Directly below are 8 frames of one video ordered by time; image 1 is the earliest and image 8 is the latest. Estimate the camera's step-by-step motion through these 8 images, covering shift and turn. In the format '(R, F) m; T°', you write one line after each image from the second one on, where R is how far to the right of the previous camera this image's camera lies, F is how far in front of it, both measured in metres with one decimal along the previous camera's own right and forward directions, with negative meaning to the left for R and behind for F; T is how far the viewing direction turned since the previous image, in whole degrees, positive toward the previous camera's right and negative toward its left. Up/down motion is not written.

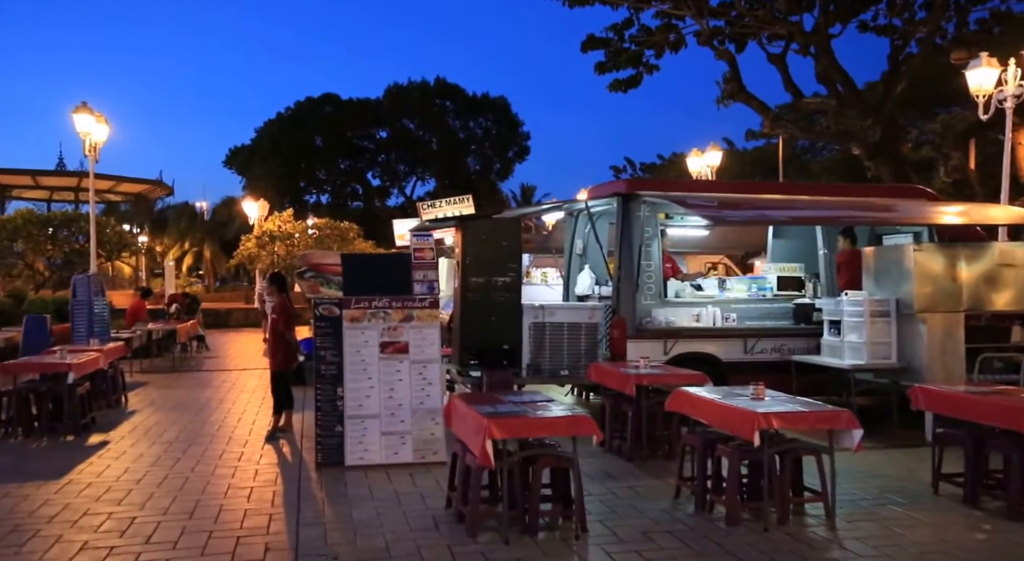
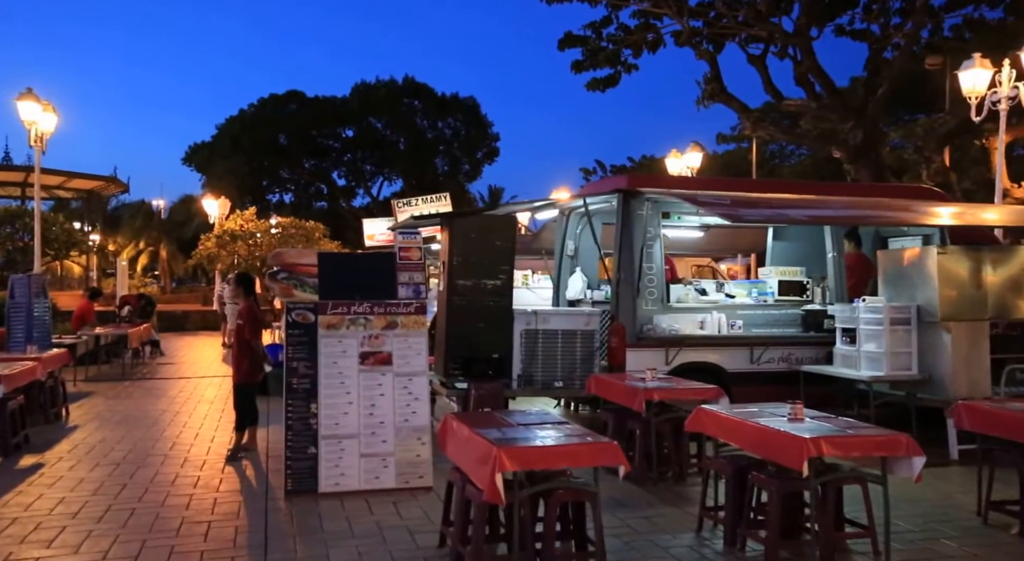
(-0.3, +0.9) m; +2°
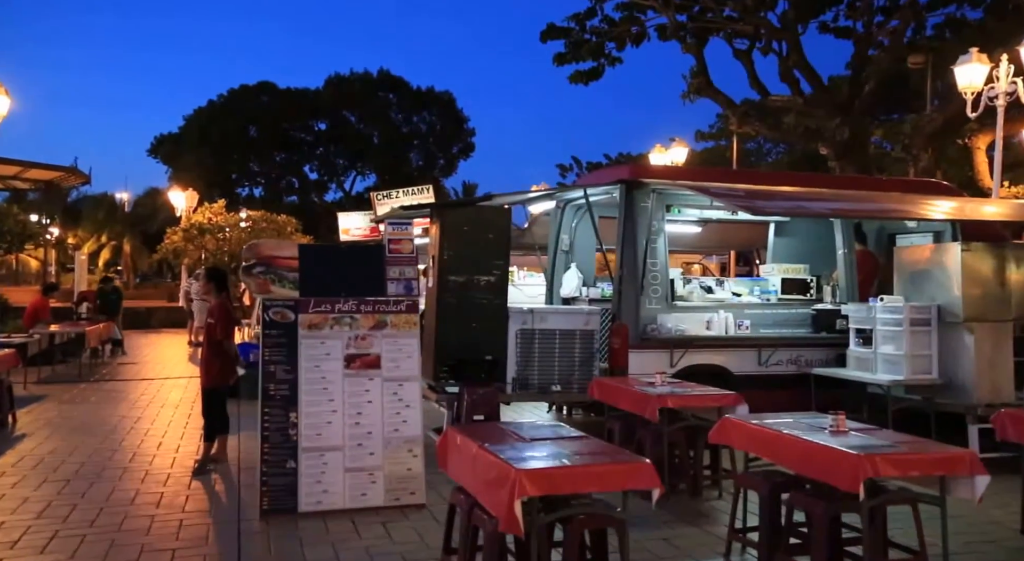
(-0.2, +0.7) m; +2°
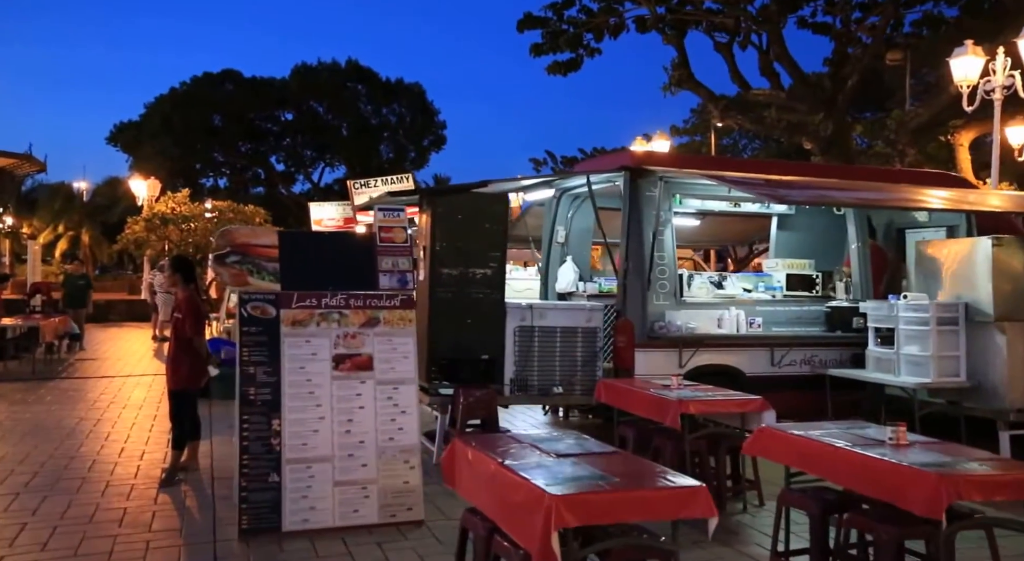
(-0.3, +0.7) m; +2°
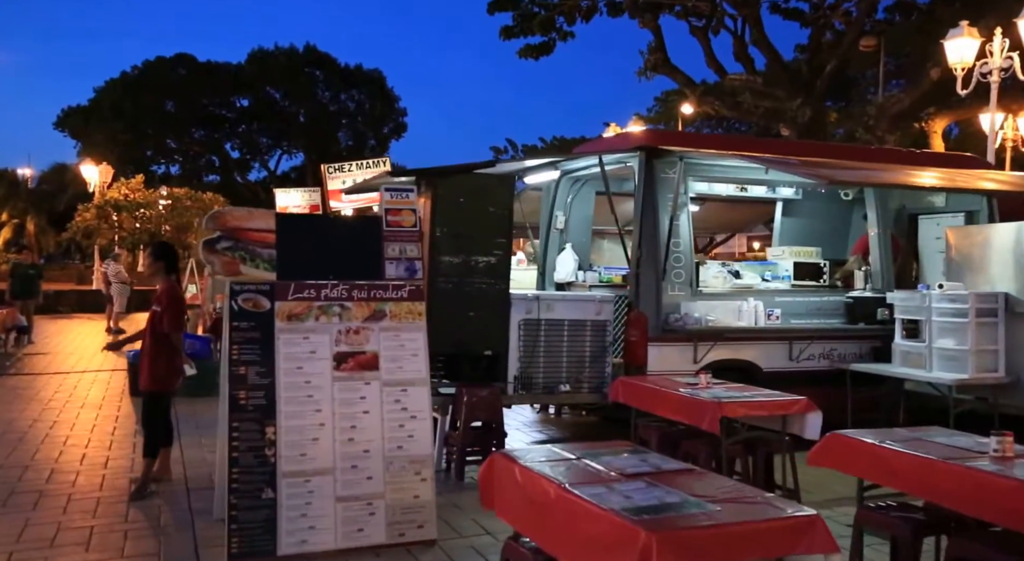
(-0.4, +0.7) m; +3°
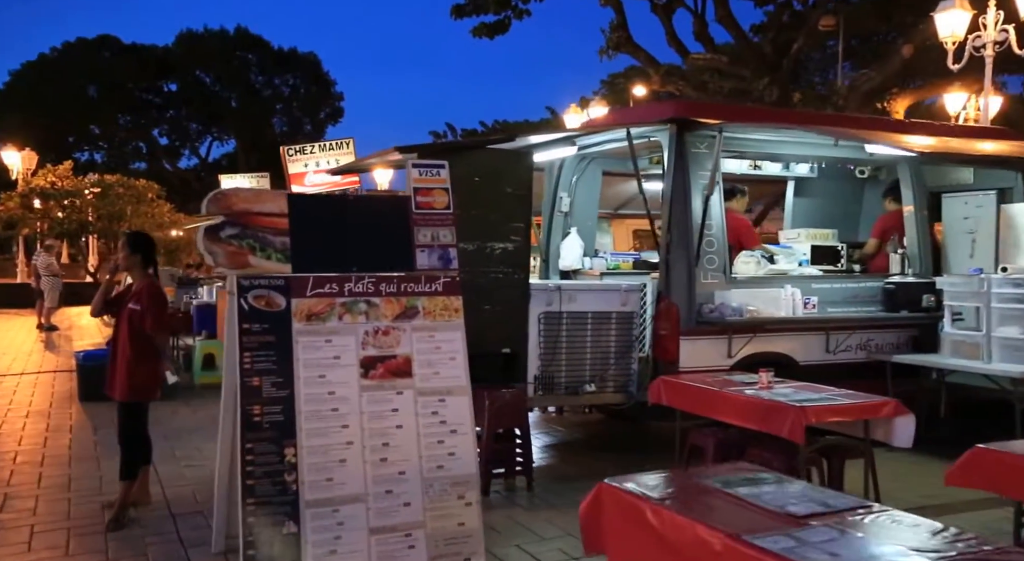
(-0.6, +0.8) m; +4°
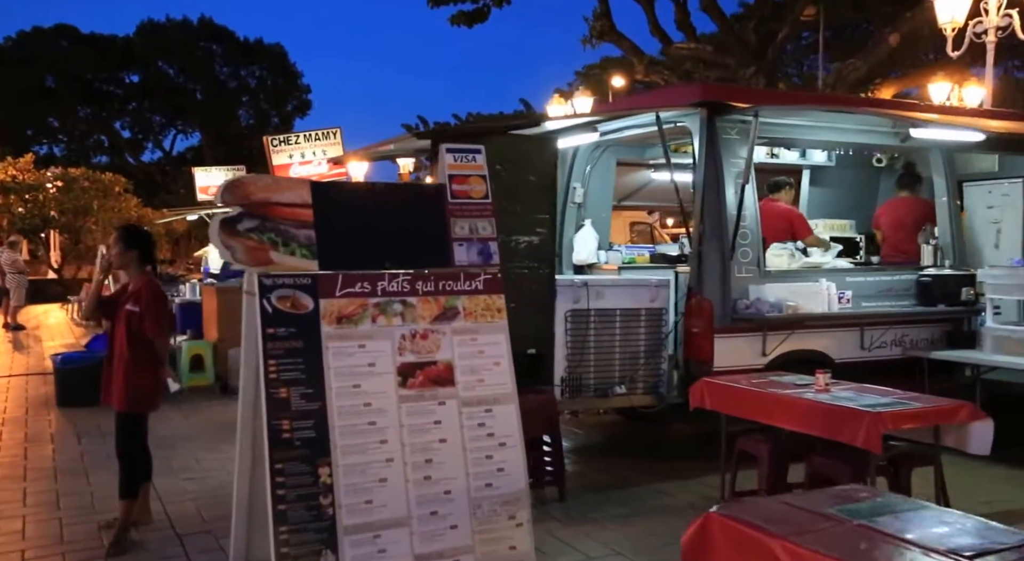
(-0.4, +0.5) m; +2°
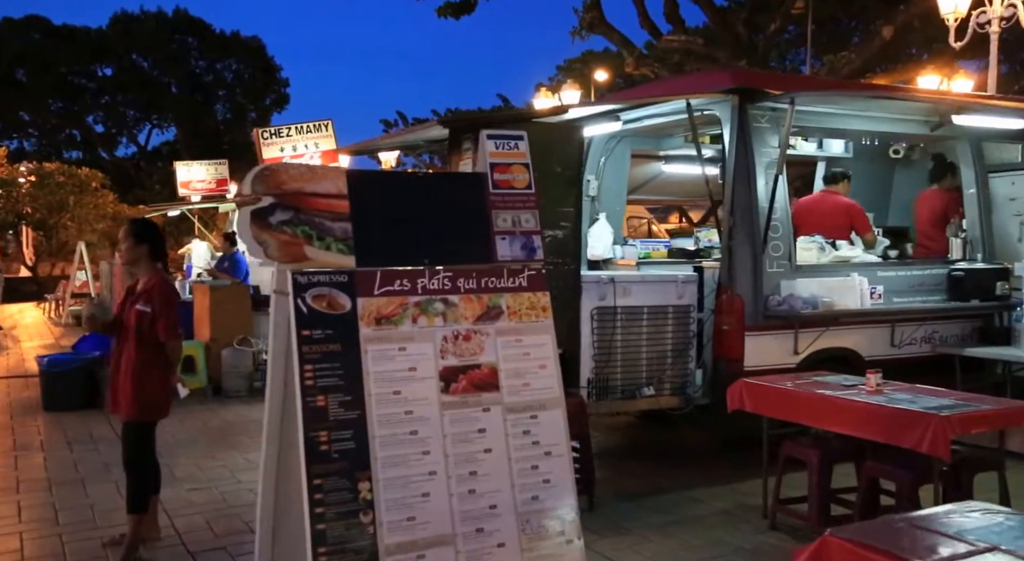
(-0.3, +0.3) m; +1°
